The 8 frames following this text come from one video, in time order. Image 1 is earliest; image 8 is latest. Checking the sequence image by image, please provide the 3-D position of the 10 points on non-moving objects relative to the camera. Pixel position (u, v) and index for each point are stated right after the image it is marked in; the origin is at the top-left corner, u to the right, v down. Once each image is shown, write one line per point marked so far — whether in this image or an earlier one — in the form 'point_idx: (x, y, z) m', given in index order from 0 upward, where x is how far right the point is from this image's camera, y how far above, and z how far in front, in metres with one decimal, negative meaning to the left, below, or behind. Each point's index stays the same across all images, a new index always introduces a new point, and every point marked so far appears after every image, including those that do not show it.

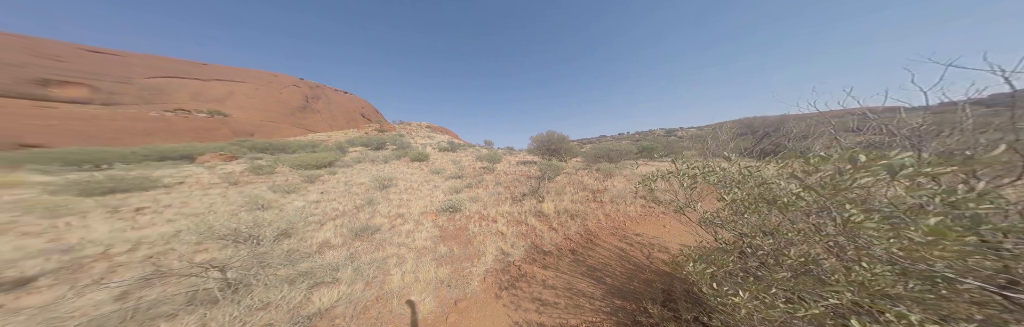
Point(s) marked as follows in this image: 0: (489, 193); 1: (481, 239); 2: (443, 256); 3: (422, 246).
0: (-0.9, -1.1, +6.9) m
1: (-0.7, -1.7, +4.0) m
2: (-1.3, -1.7, +3.2) m
3: (-1.8, -1.5, +3.5) m
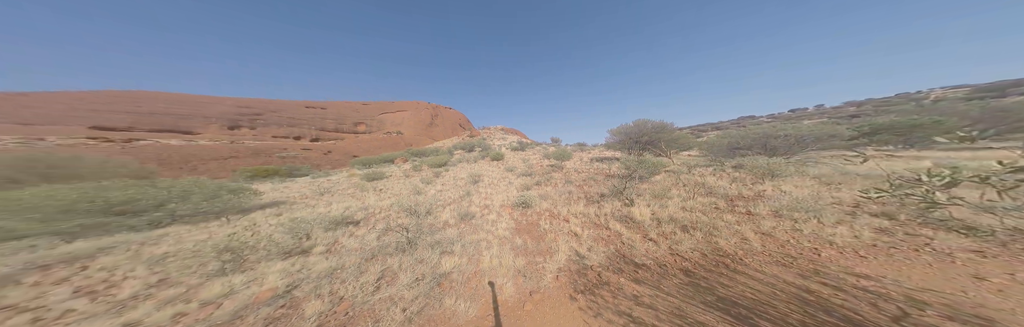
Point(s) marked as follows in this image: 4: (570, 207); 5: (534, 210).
0: (+1.7, -1.0, +7.1) m
1: (+0.9, -1.7, +4.2) m
2: (+0.1, -1.7, +3.7) m
3: (-0.3, -1.5, +4.1) m
4: (+1.8, -1.4, +5.7) m
5: (+0.6, -1.3, +5.6) m
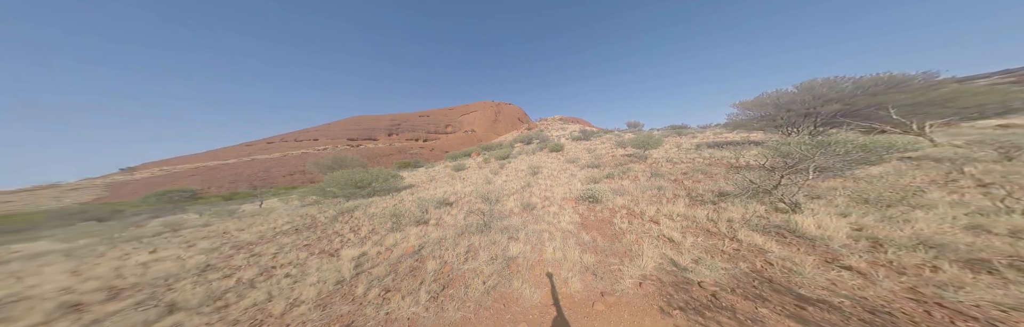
0: (+4.2, -0.7, +6.1) m
1: (+2.4, -1.4, +3.8) m
2: (+1.5, -1.5, +3.7) m
3: (+1.3, -1.4, +4.2) m
4: (+3.8, -1.1, +4.9) m
5: (+2.6, -1.1, +5.2) m
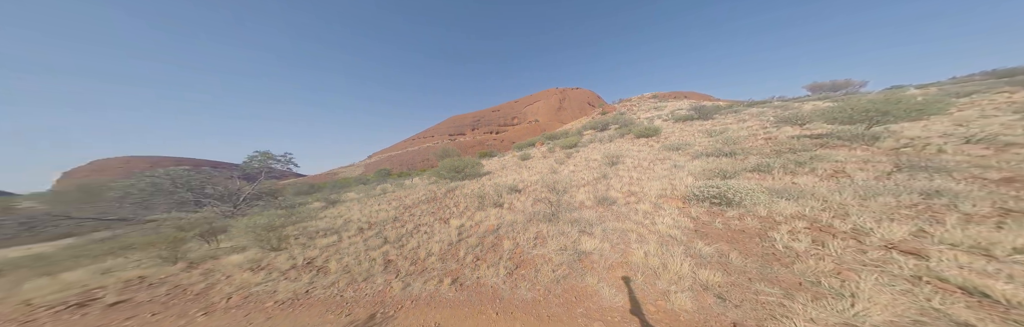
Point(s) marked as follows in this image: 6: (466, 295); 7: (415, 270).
0: (+6.3, -0.5, +3.4) m
1: (+3.6, -1.2, +2.3) m
2: (+2.7, -1.3, +2.6) m
3: (+2.8, -1.3, +3.2) m
4: (+5.3, -0.8, +2.5) m
5: (+4.5, -0.9, +3.3) m
6: (-0.7, -2.1, +2.9) m
7: (-1.8, -2.0, +3.2) m
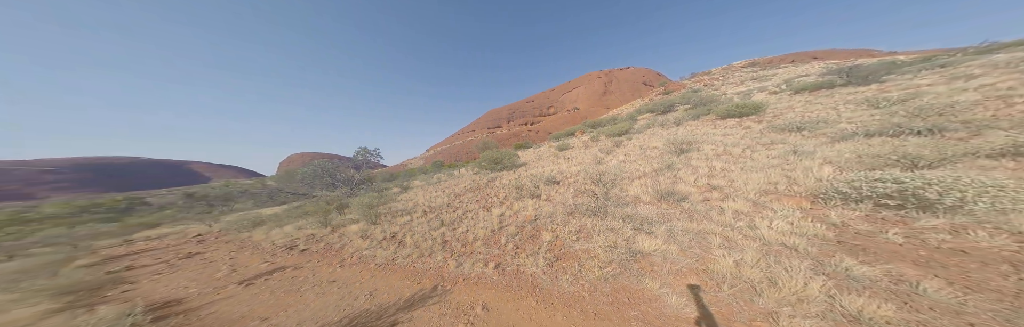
0: (+6.8, -0.3, +1.5) m
1: (+3.9, -1.1, +1.2) m
2: (+3.1, -1.2, +1.8) m
3: (+3.4, -1.1, +2.3) m
4: (+5.6, -0.7, +1.0) m
5: (+5.0, -0.8, +2.0) m
6: (-0.1, -1.9, +3.1) m
7: (-1.0, -1.8, +3.7) m
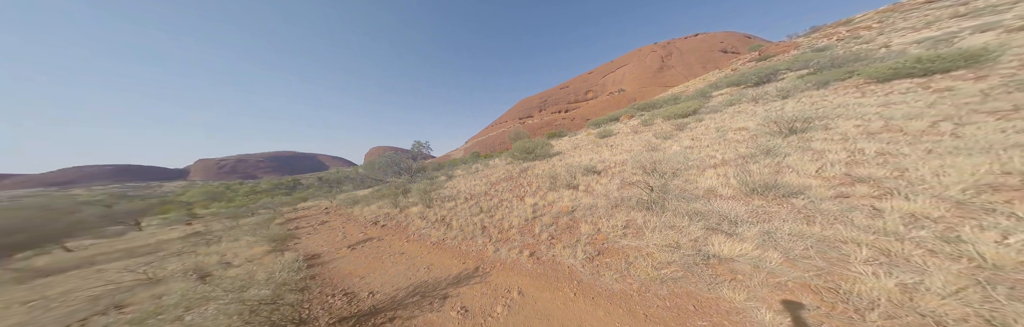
0: (+6.6, -0.3, -0.5) m
1: (+3.8, -1.1, +0.2) m
2: (+3.2, -1.1, +1.0) m
3: (+3.6, -1.0, +1.4) m
4: (+5.3, -0.7, -0.6) m
5: (+5.1, -0.7, +0.6) m
6: (+0.5, -1.8, +3.2) m
7: (-0.2, -1.6, +4.0) m
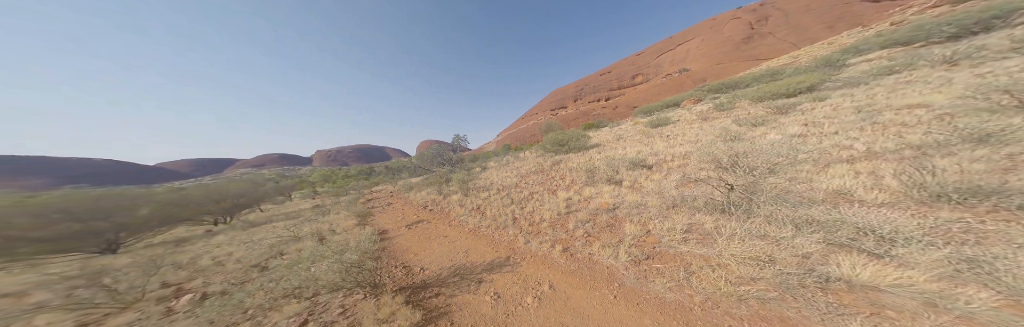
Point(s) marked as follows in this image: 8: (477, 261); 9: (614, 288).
0: (+6.1, -0.5, -2.1) m
1: (+3.5, -1.3, -0.7) m
2: (+3.1, -1.2, +0.2) m
3: (+3.6, -1.1, +0.4) m
4: (+4.8, -1.0, -1.9) m
5: (+4.8, -0.8, -0.7) m
6: (+1.1, -1.6, +3.0) m
7: (+0.5, -1.4, +4.0) m
8: (-0.6, -1.8, +3.5) m
9: (+1.3, -1.6, +2.5) m
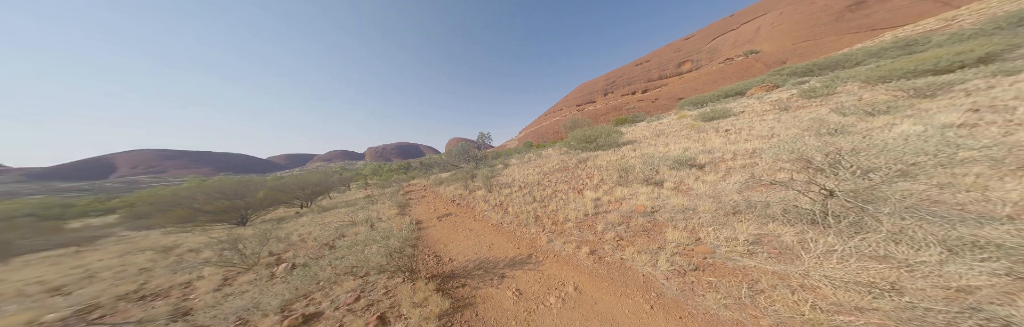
0: (+5.6, -0.7, -3.1) m
1: (+3.2, -1.4, -1.2) m
2: (+3.0, -1.3, -0.3) m
3: (+3.6, -1.1, -0.1) m
4: (+4.3, -1.1, -2.6) m
5: (+4.6, -0.9, -1.5) m
6: (+1.4, -1.6, +2.8) m
7: (+1.1, -1.3, +3.8) m
8: (-0.2, -1.7, +3.6) m
9: (+1.6, -1.6, +2.3) m
